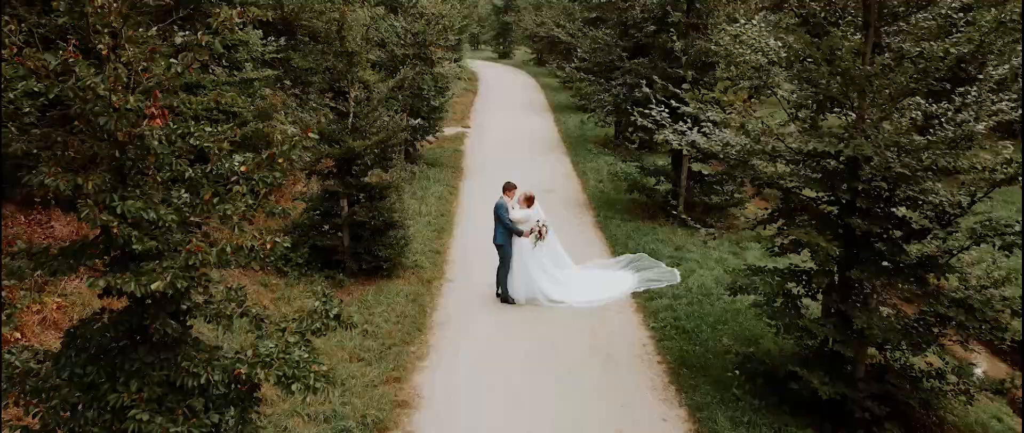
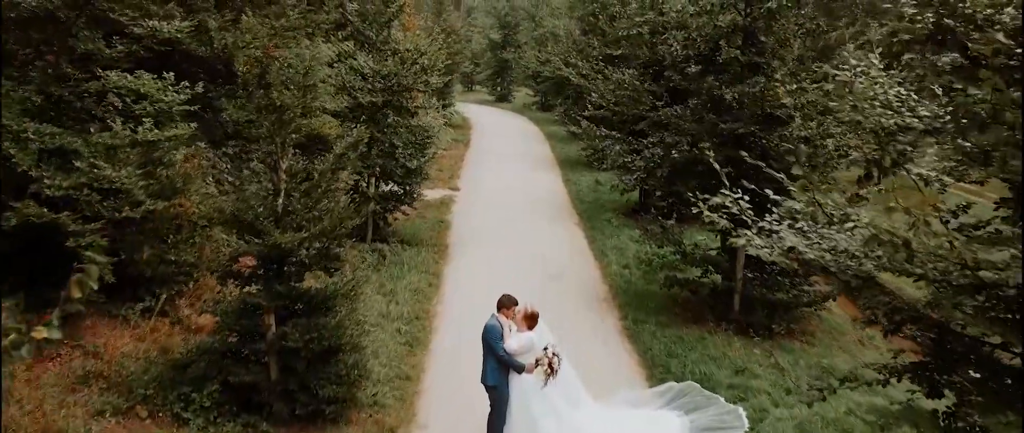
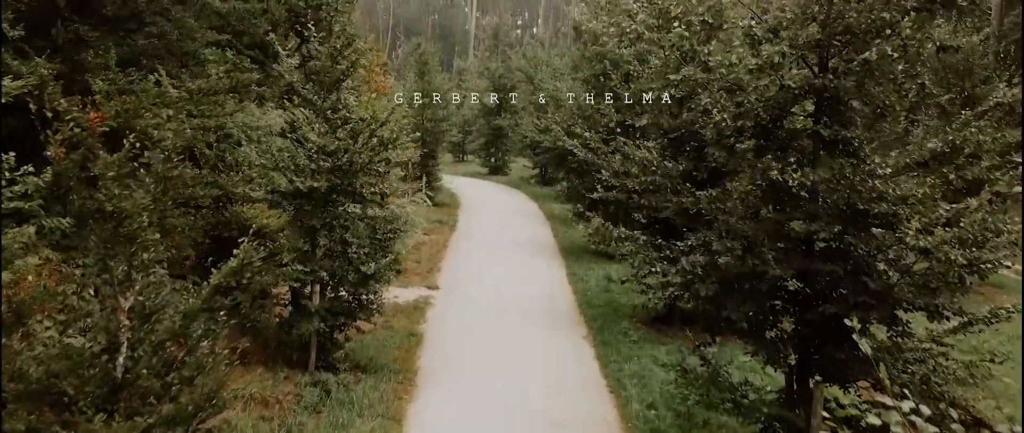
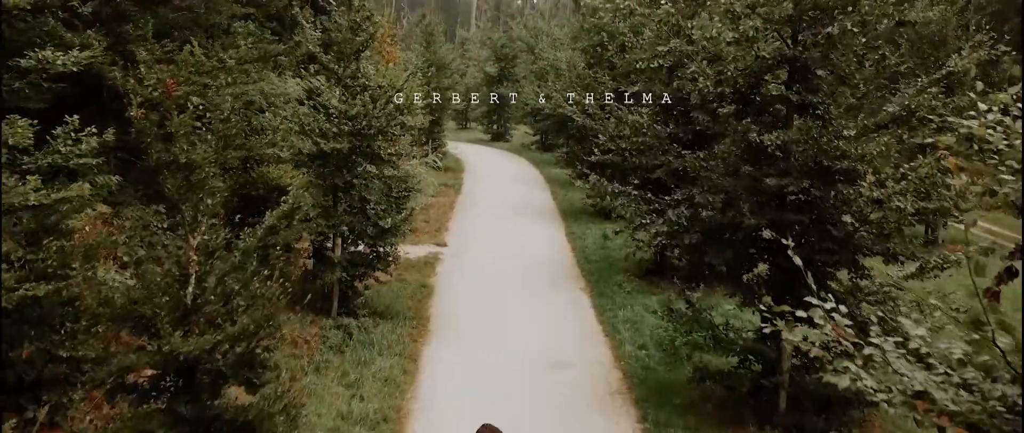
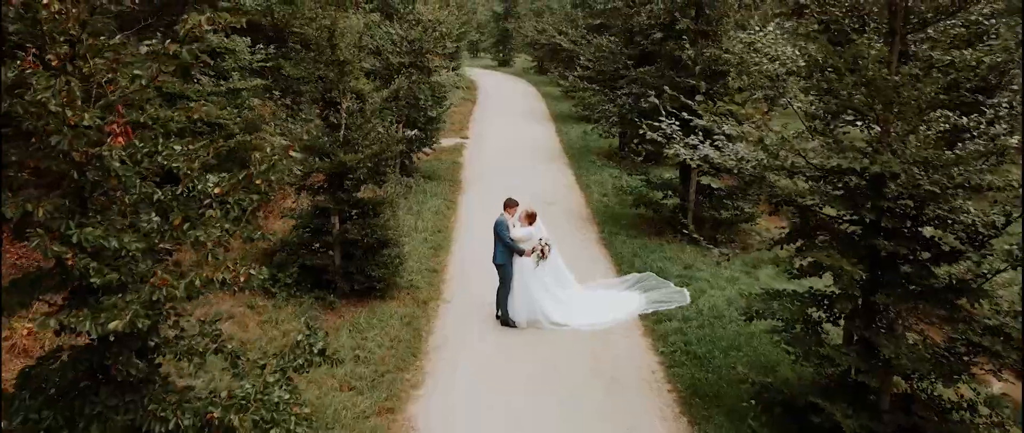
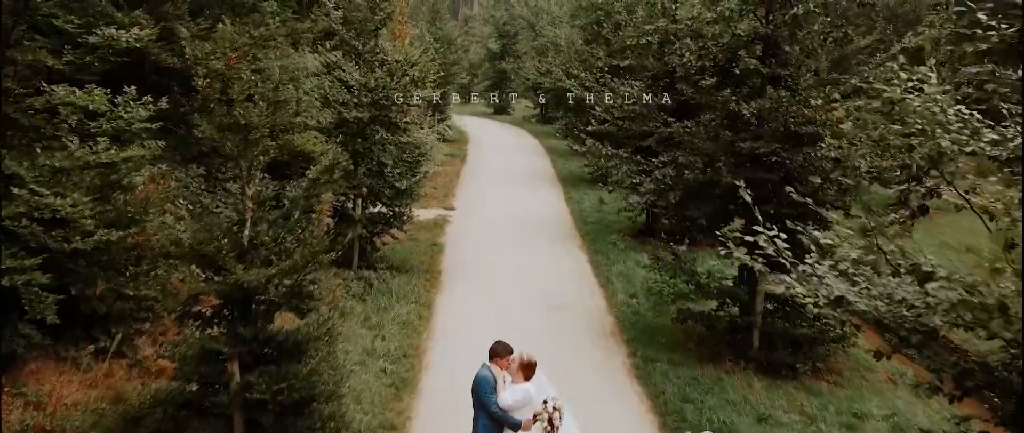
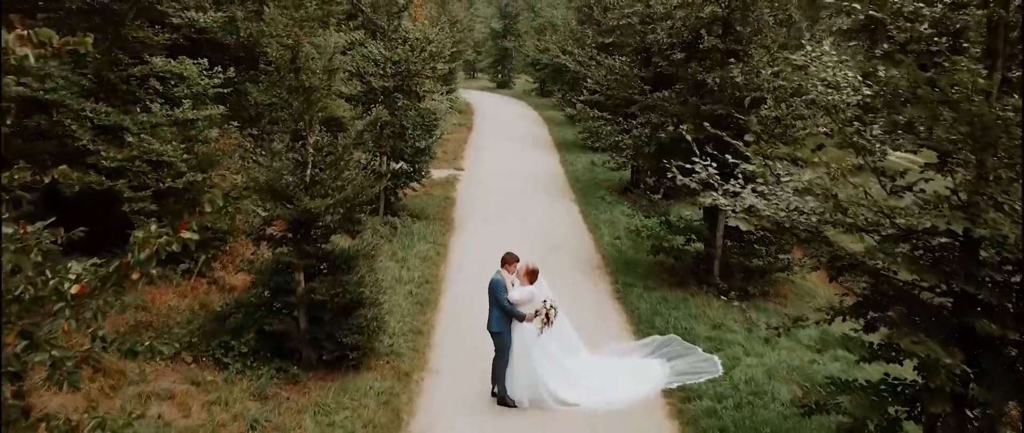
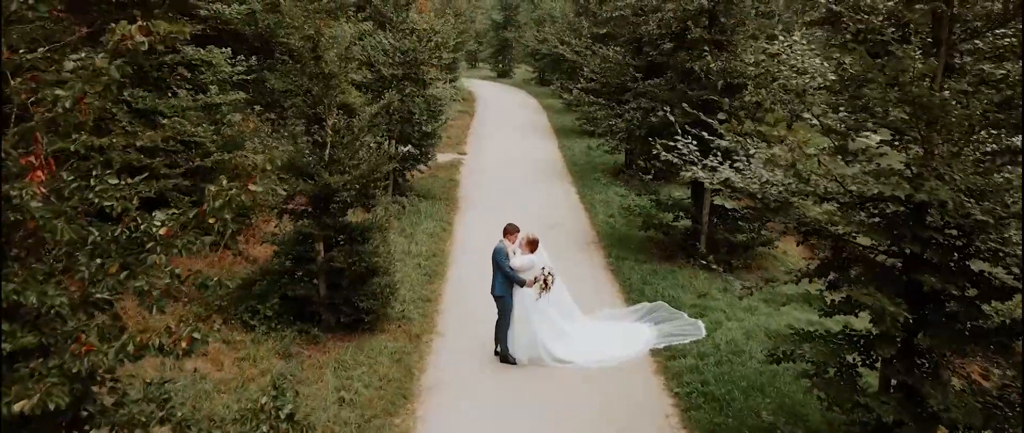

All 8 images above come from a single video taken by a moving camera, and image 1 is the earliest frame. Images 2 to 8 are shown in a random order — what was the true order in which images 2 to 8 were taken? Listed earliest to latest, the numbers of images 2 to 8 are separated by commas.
5, 8, 7, 2, 6, 4, 3
